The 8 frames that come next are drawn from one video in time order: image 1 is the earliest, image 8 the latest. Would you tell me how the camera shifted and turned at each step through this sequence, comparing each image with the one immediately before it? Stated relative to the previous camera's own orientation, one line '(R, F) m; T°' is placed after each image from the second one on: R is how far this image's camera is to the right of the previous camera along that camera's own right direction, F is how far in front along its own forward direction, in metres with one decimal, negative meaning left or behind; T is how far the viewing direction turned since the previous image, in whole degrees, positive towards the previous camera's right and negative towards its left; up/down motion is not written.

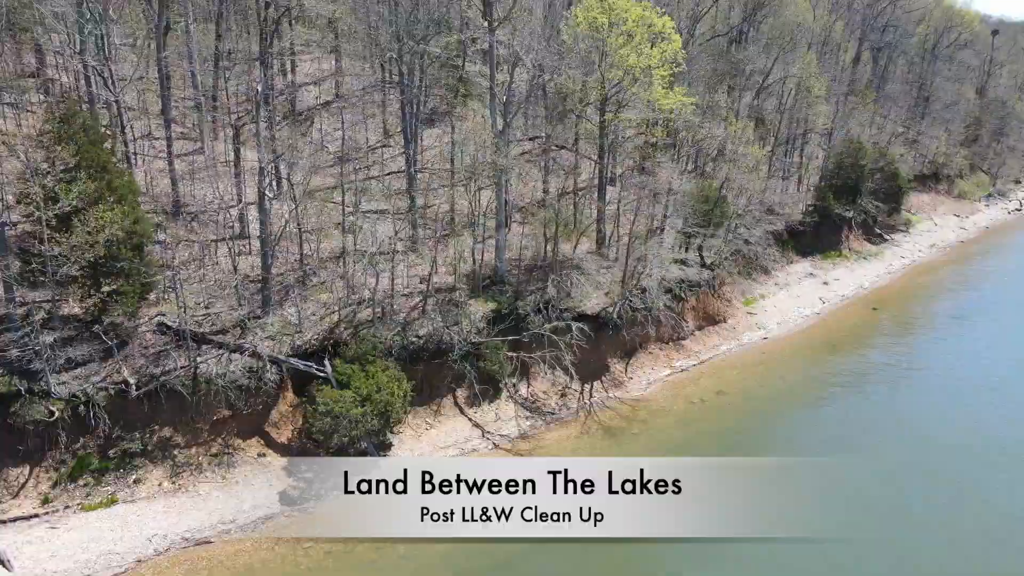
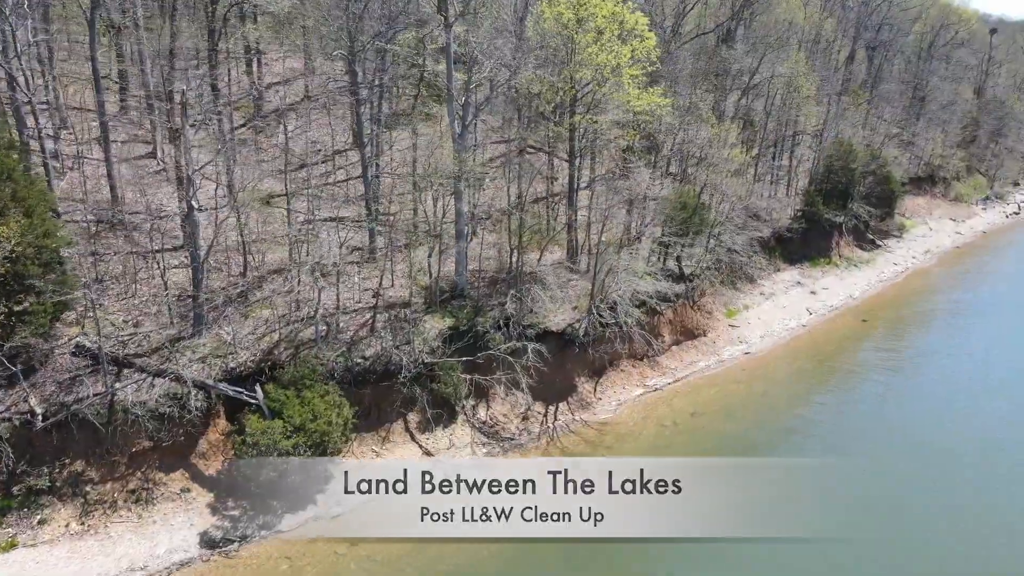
(+1.2, +1.9) m; 0°
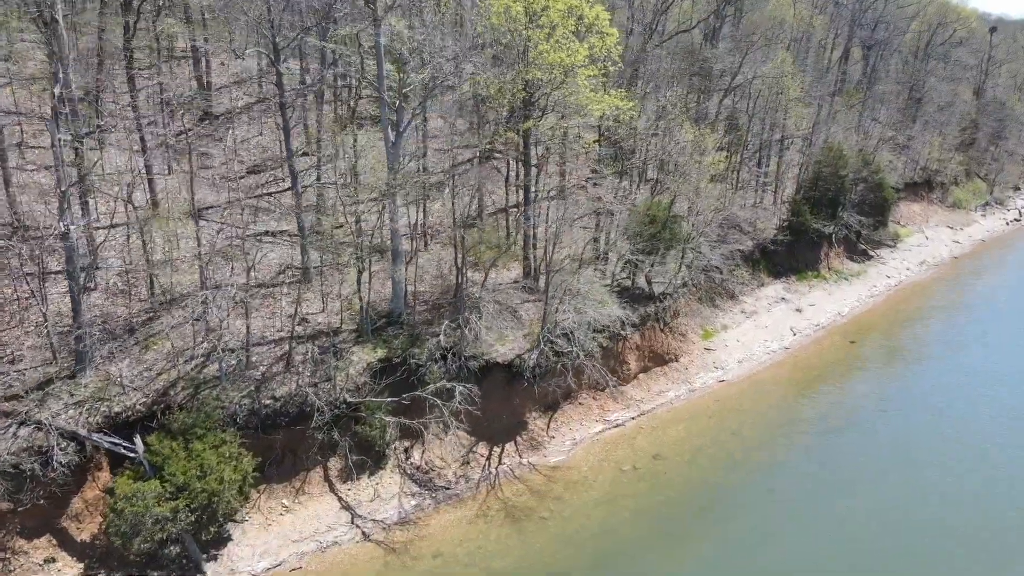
(+1.6, +2.8) m; 0°
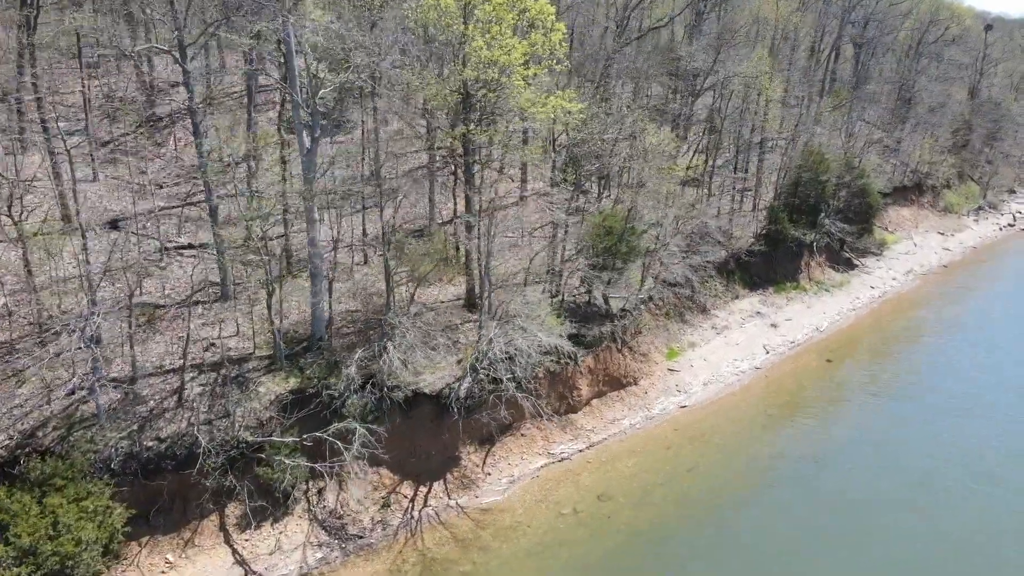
(+1.7, +2.3) m; 0°
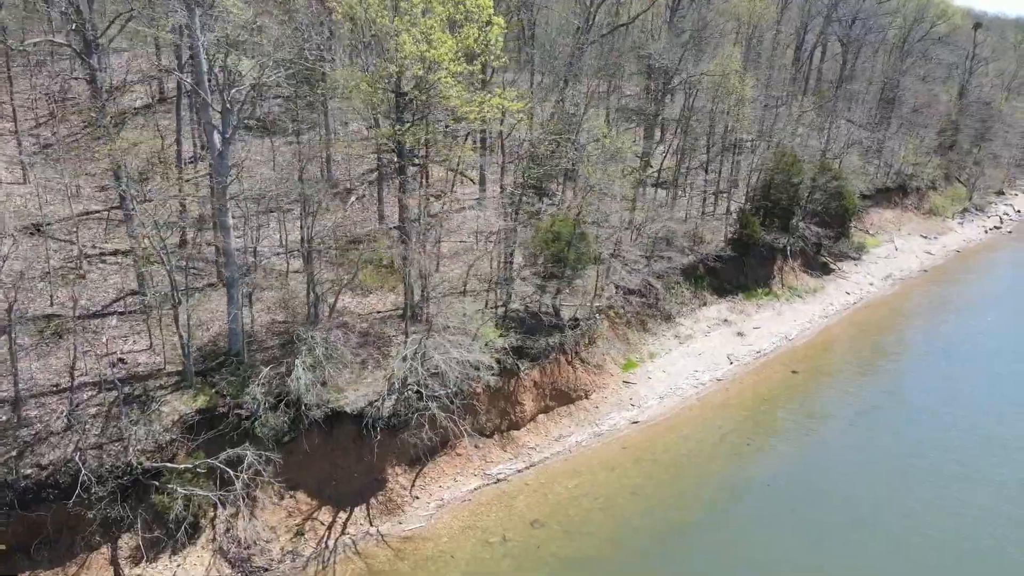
(+1.6, +1.4) m; 0°
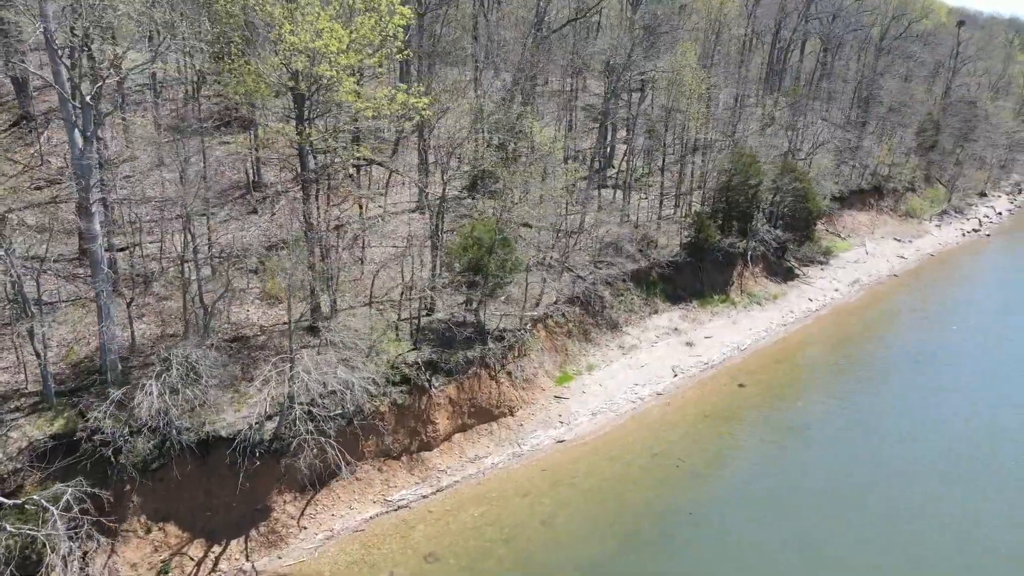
(+2.3, +1.7) m; 0°
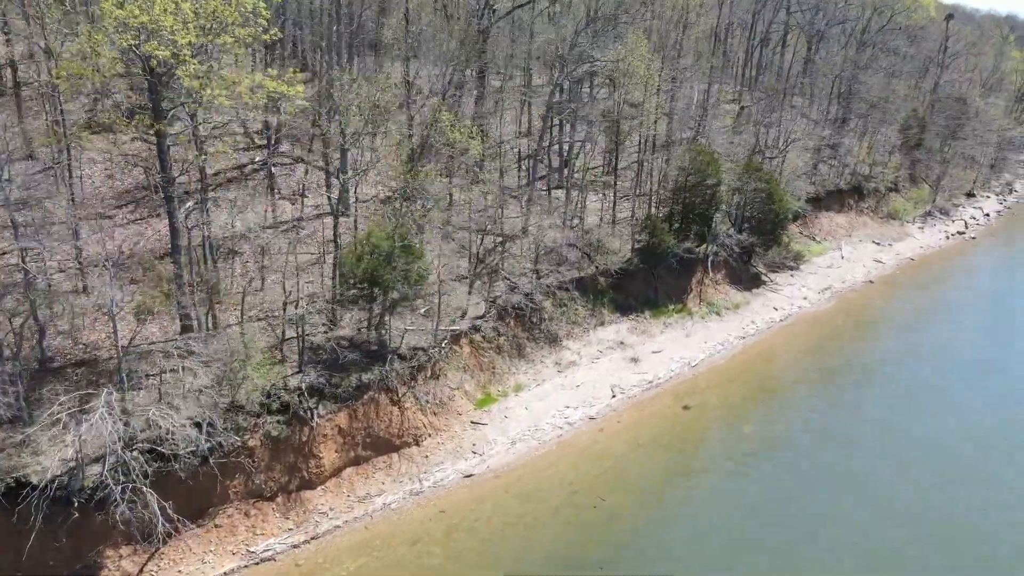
(+2.3, +2.8) m; 0°
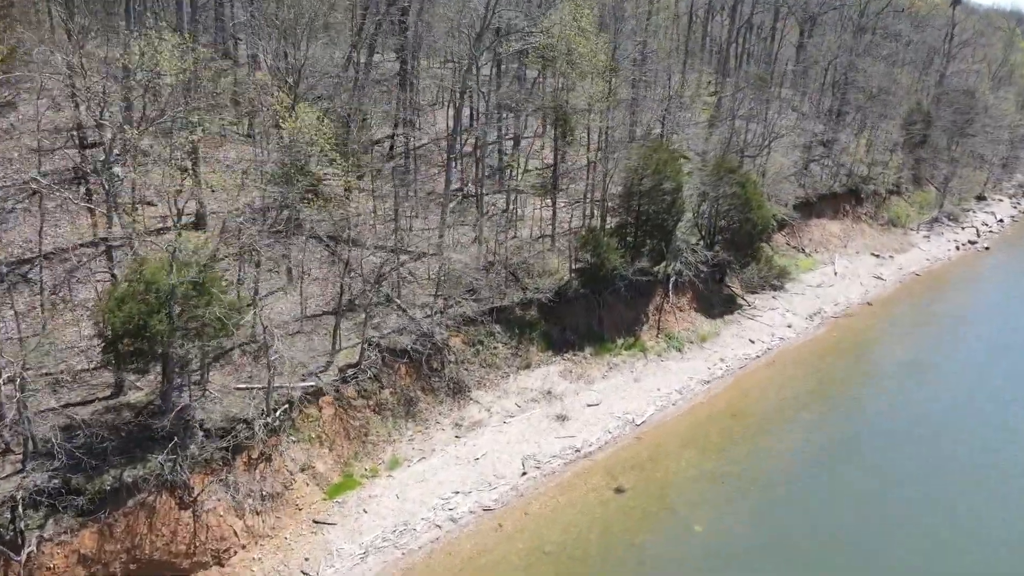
(+2.8, +6.6) m; 0°
